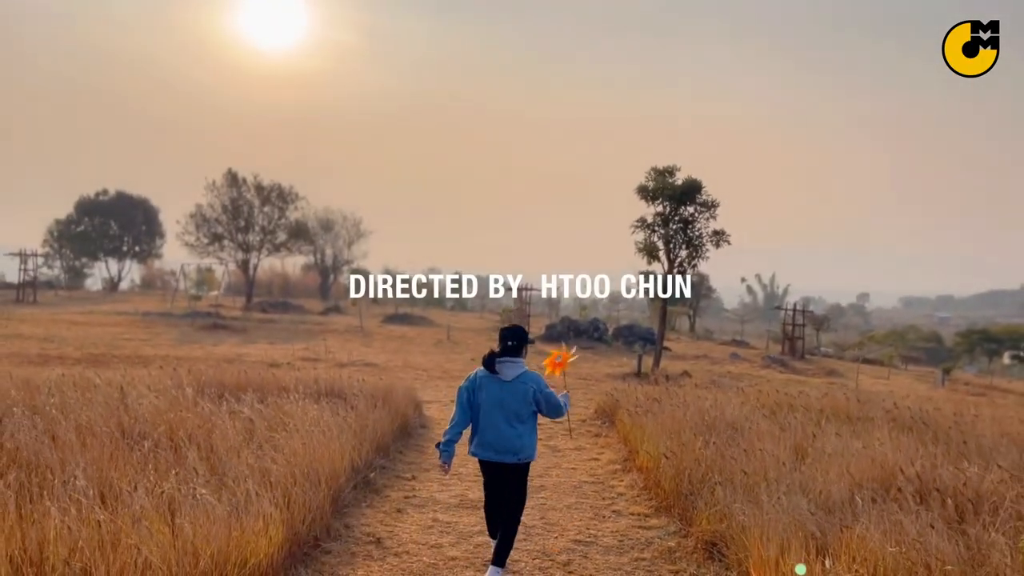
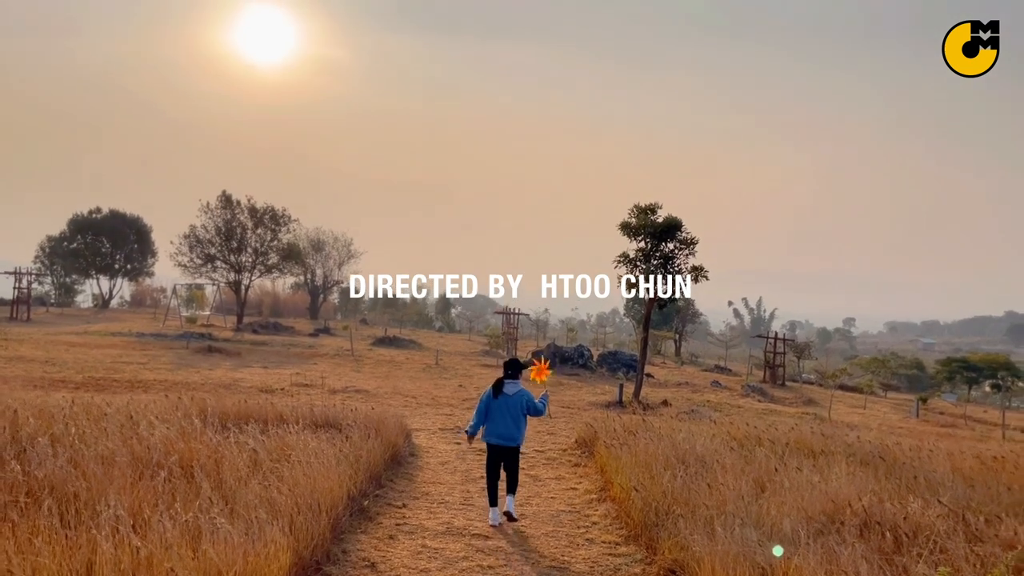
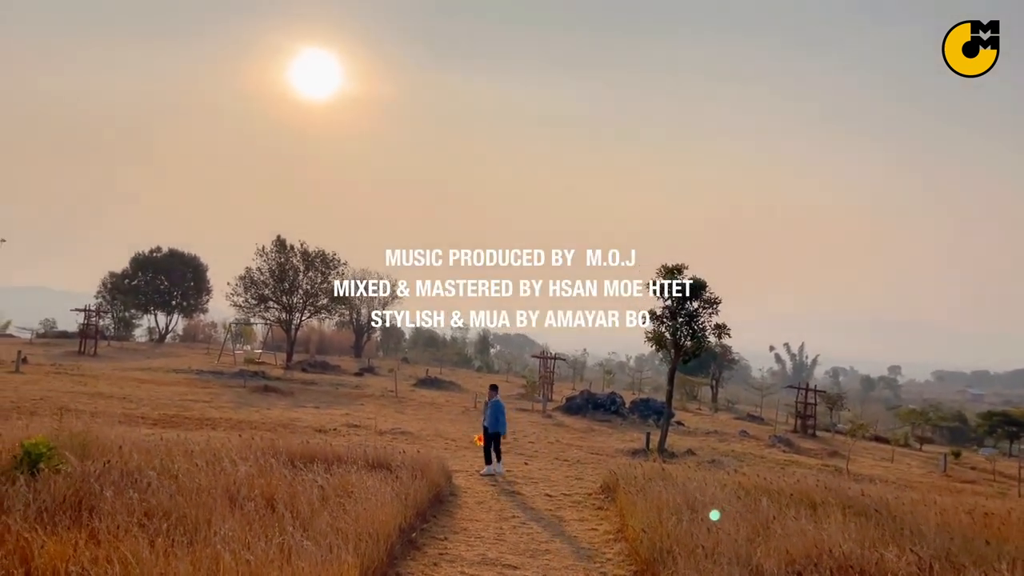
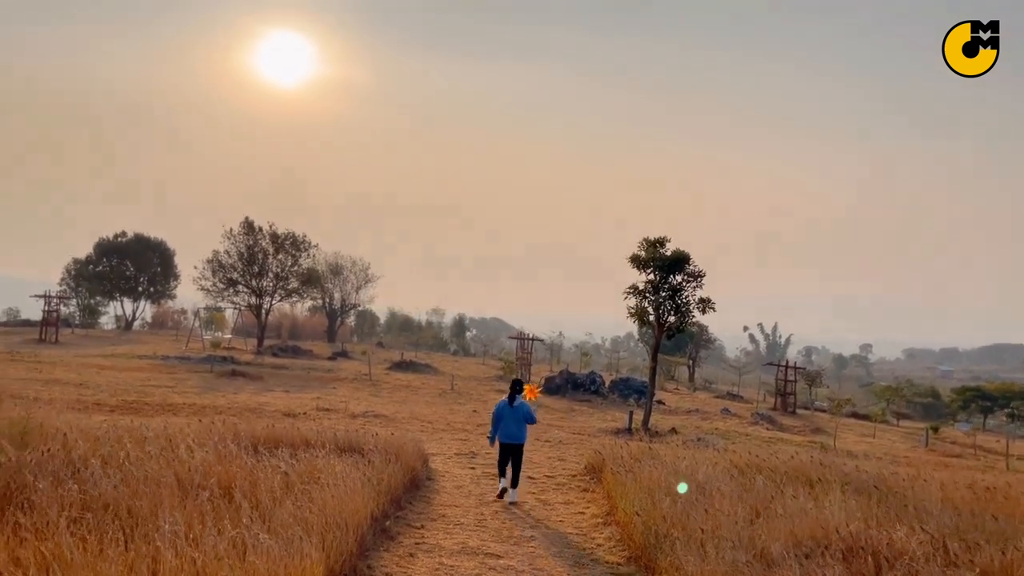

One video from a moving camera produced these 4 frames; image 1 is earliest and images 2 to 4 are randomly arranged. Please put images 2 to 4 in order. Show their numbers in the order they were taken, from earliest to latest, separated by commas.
2, 4, 3
